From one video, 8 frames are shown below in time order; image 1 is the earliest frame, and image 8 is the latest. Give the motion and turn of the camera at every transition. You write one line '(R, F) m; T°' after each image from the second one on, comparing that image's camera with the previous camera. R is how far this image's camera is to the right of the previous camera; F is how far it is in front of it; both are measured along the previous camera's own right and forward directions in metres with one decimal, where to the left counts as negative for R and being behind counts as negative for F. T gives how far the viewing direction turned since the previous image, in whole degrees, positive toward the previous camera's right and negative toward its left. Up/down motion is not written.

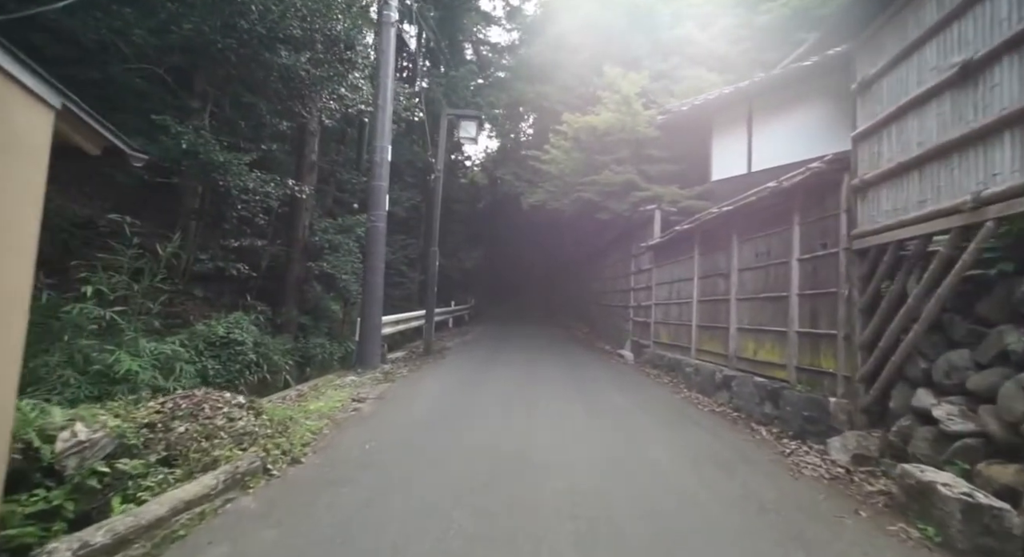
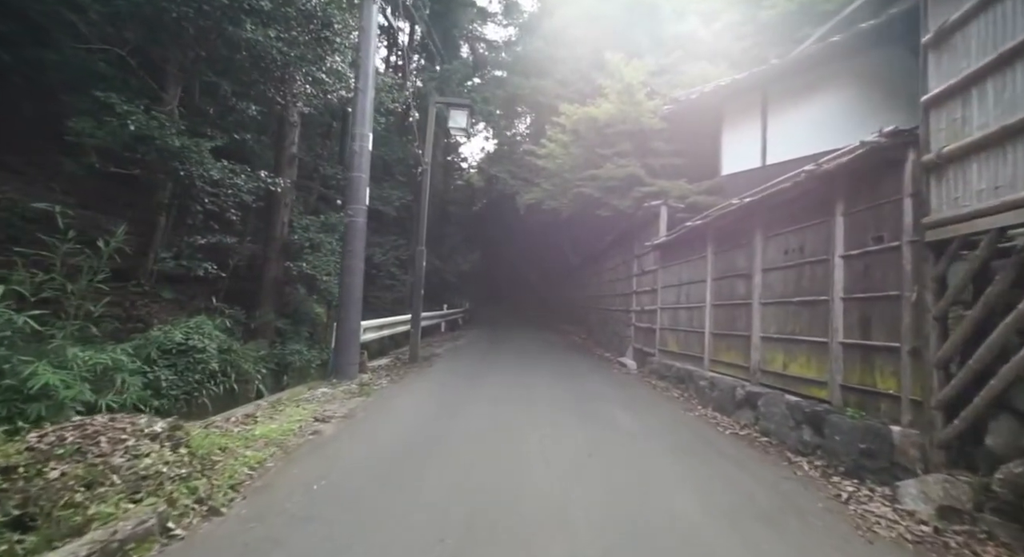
(+0.1, +0.8) m; 0°
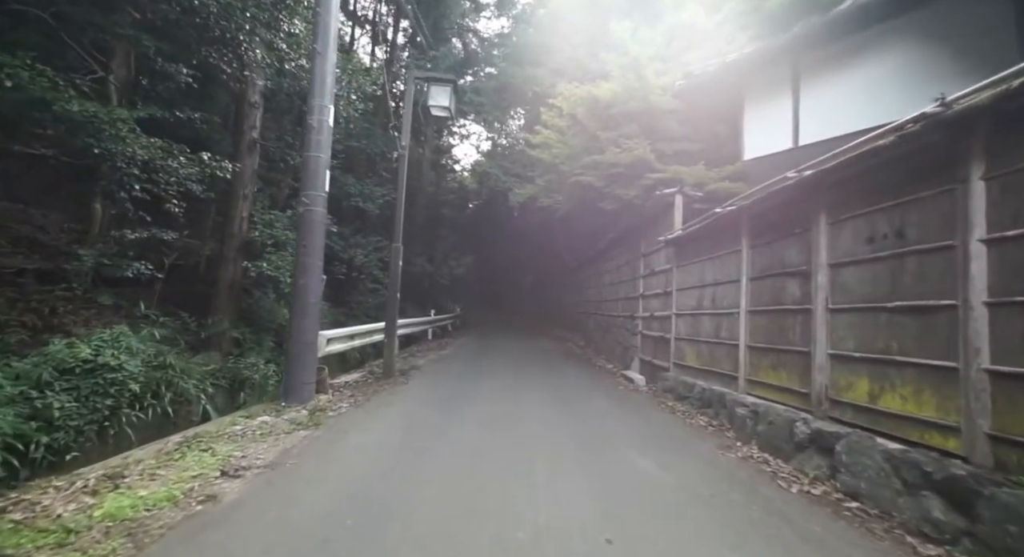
(+0.1, +1.4) m; +1°
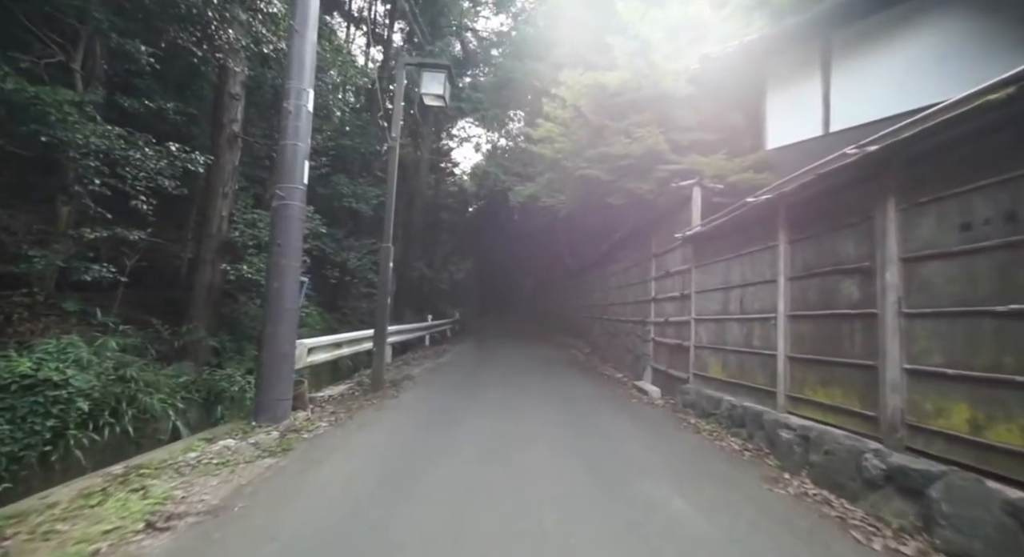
(0.0, +0.7) m; 0°
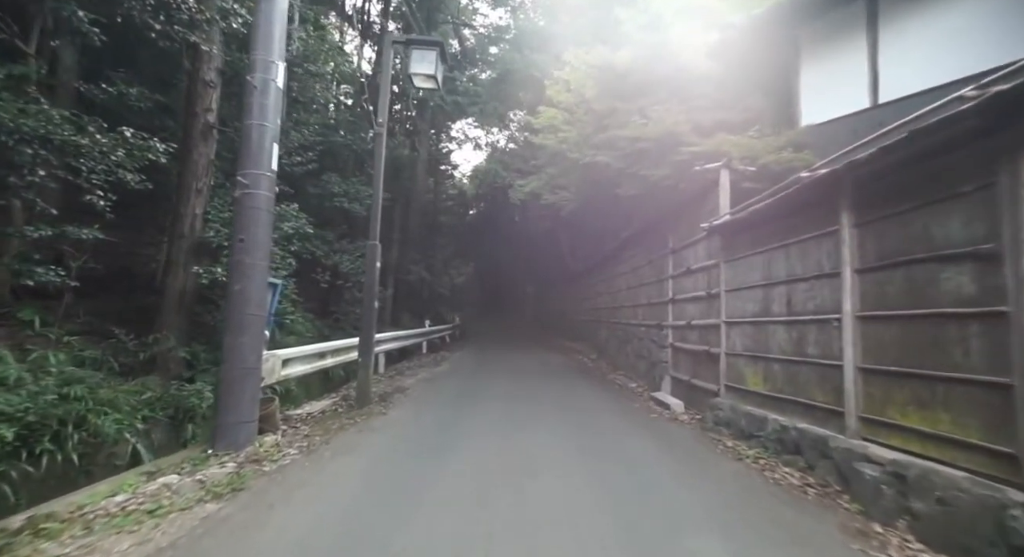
(0.0, +0.9) m; 0°
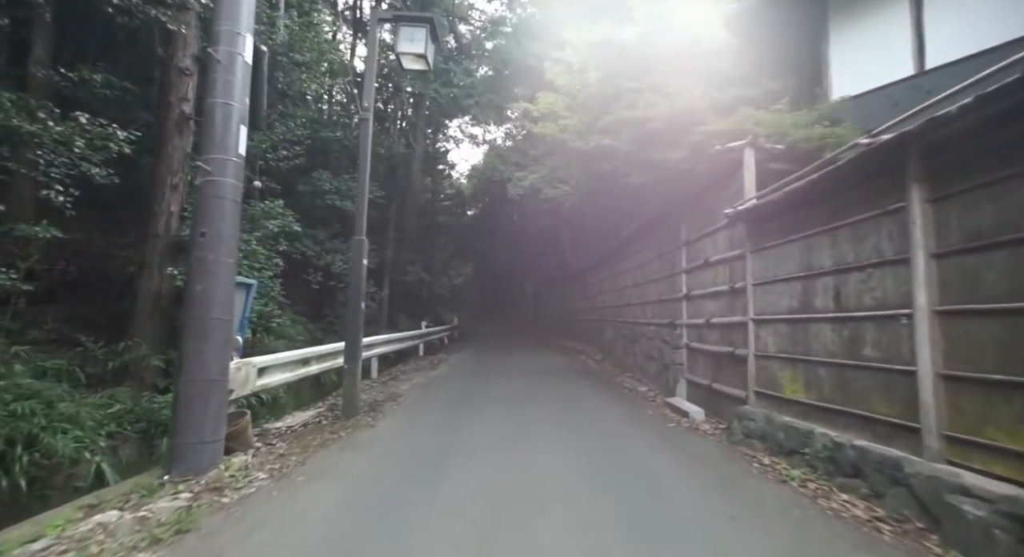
(0.0, +0.6) m; 0°
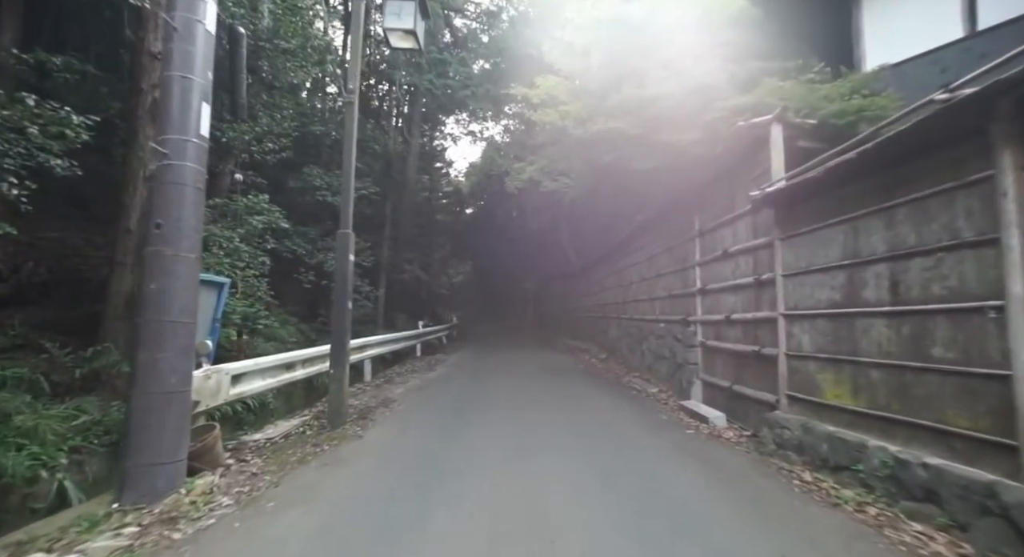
(0.0, +0.6) m; 0°
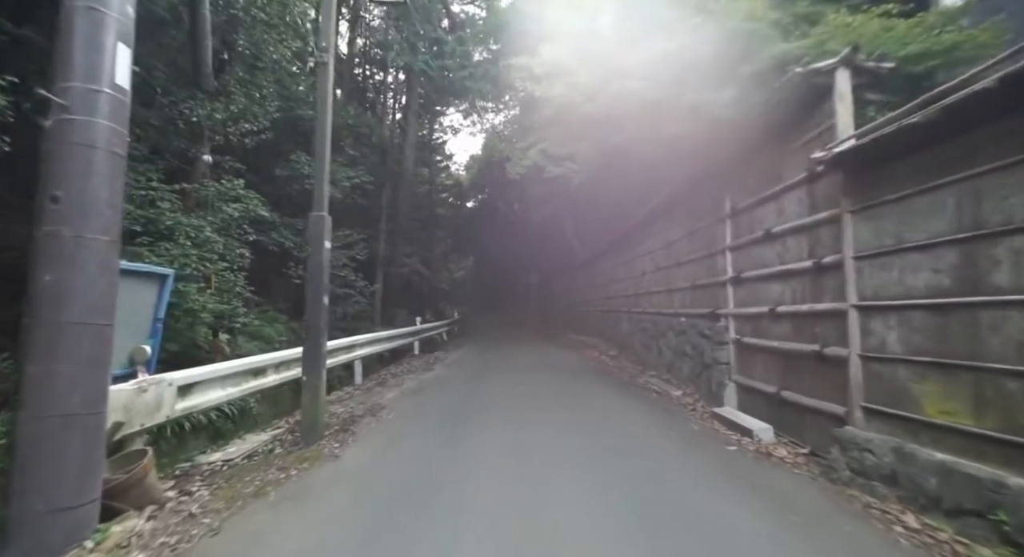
(0.0, +0.9) m; 0°
